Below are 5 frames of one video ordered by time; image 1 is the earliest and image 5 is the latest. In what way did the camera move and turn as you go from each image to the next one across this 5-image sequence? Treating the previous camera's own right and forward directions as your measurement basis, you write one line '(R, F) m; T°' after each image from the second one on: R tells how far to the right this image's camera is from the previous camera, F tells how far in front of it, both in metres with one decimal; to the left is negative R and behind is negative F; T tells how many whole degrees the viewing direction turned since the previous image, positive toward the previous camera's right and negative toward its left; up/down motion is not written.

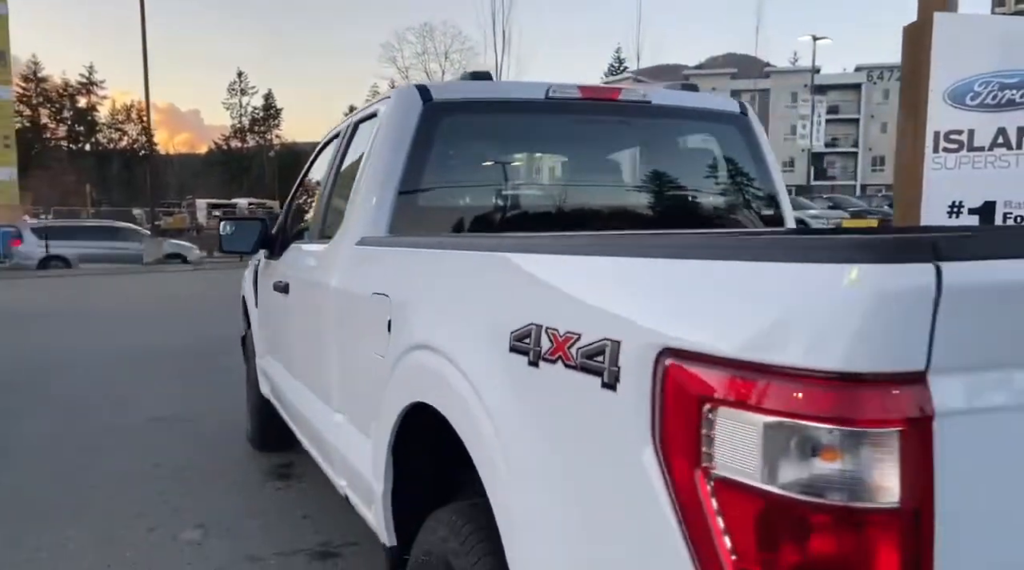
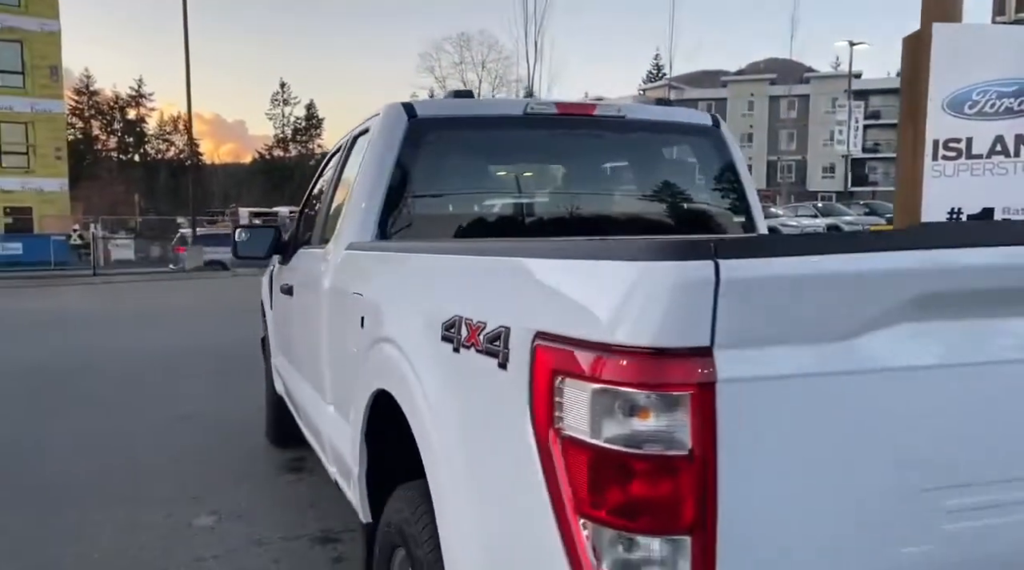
(+0.3, -0.3) m; -3°
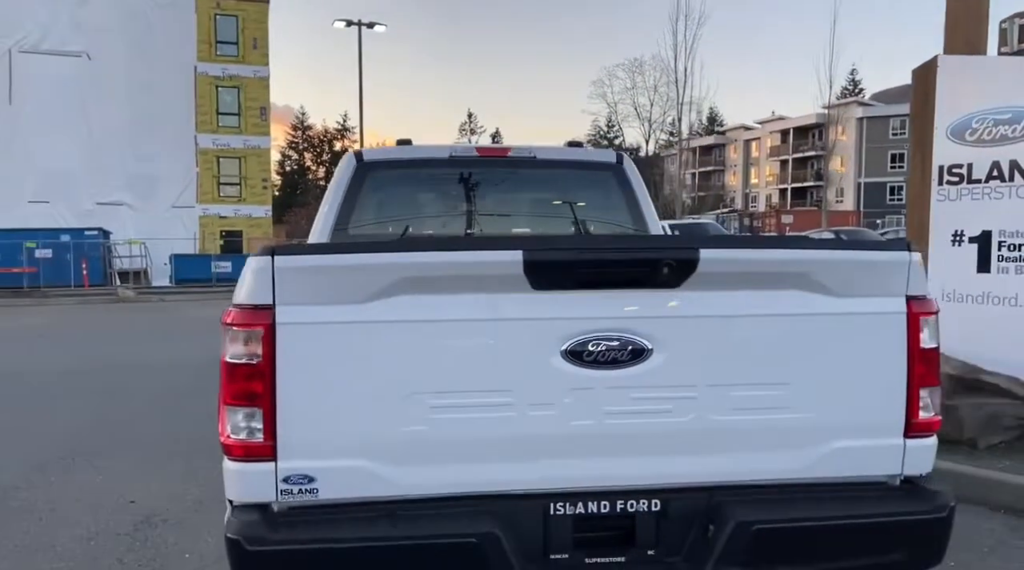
(+1.5, -0.9) m; -13°
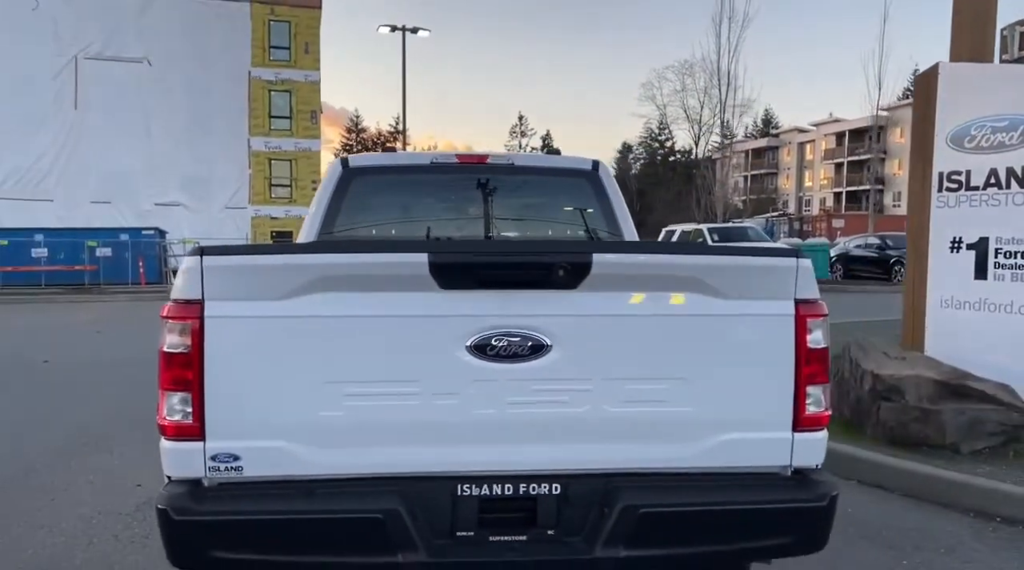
(+0.5, -0.2) m; -4°
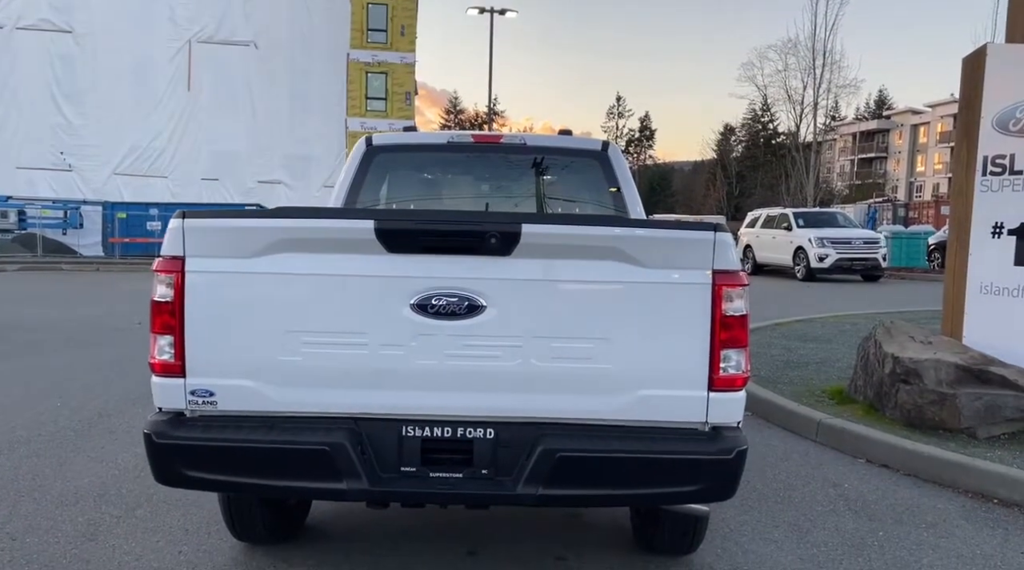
(+0.6, -0.3) m; -7°
